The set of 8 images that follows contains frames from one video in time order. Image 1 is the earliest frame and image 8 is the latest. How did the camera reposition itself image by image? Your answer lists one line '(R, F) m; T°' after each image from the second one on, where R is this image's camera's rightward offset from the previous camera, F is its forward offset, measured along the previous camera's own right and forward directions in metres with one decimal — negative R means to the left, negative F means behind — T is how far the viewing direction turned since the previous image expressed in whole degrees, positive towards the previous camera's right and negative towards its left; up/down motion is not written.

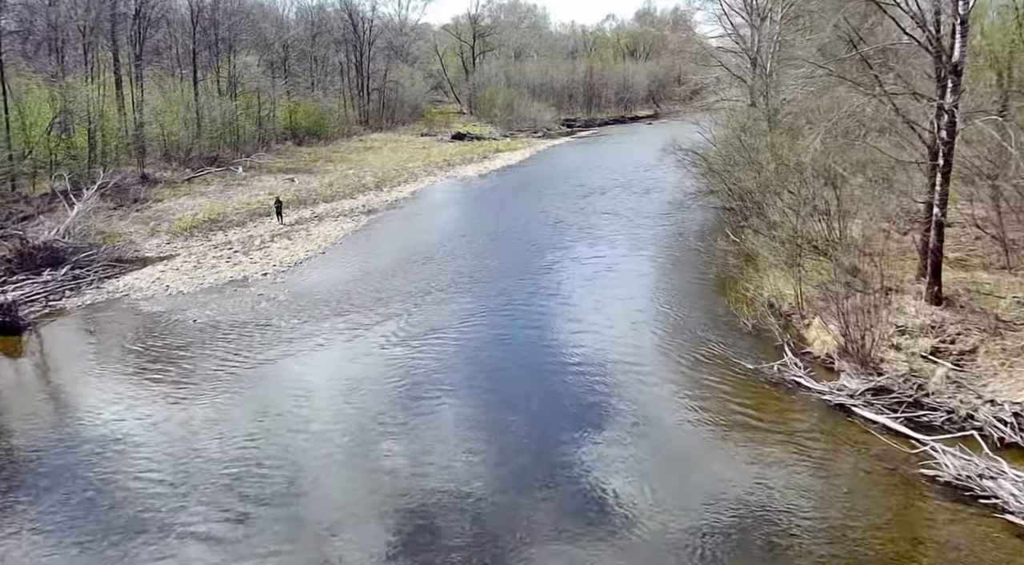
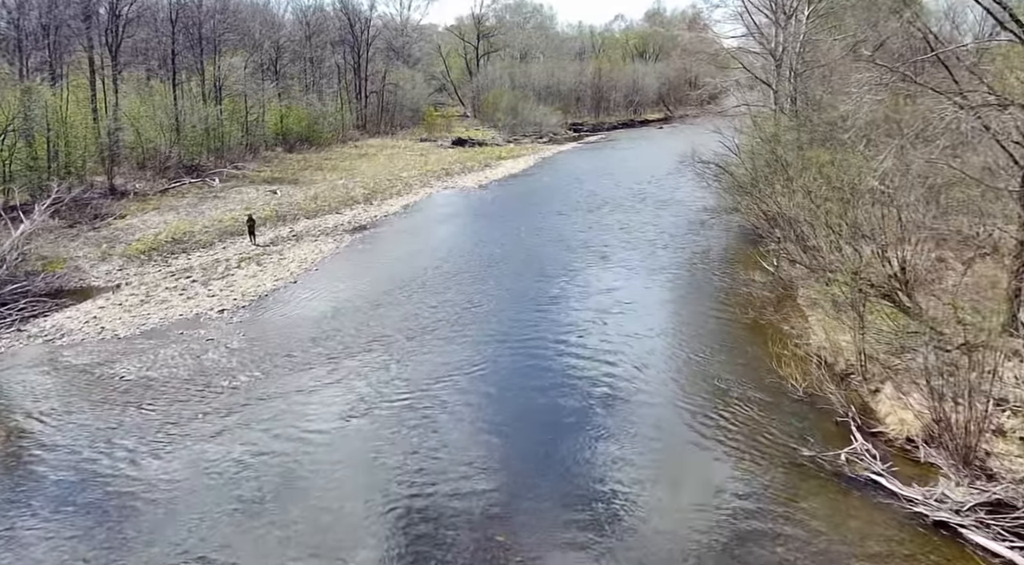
(+0.2, +3.0) m; 0°
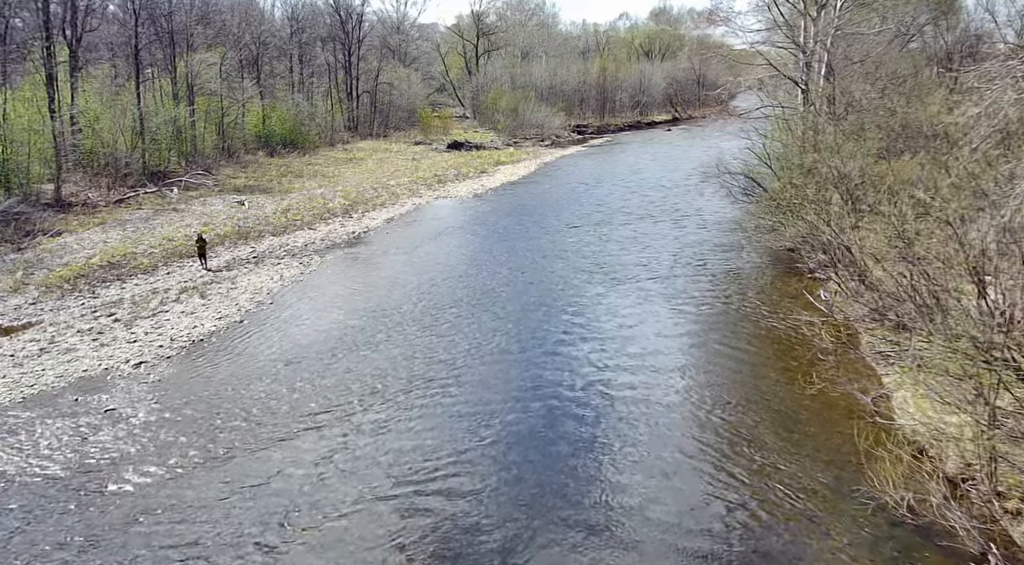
(+0.2, +3.7) m; 0°
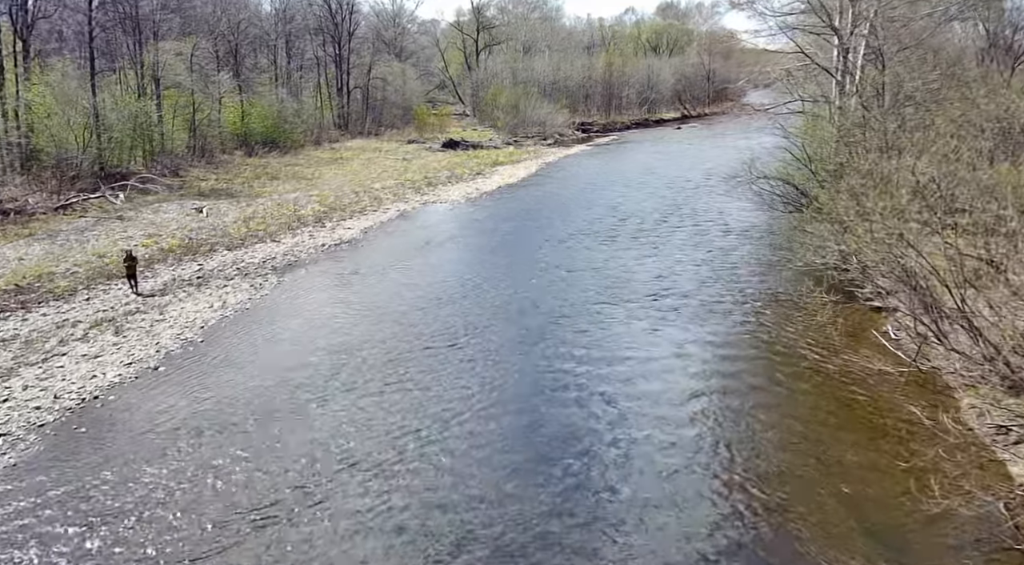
(+0.2, +3.6) m; 0°
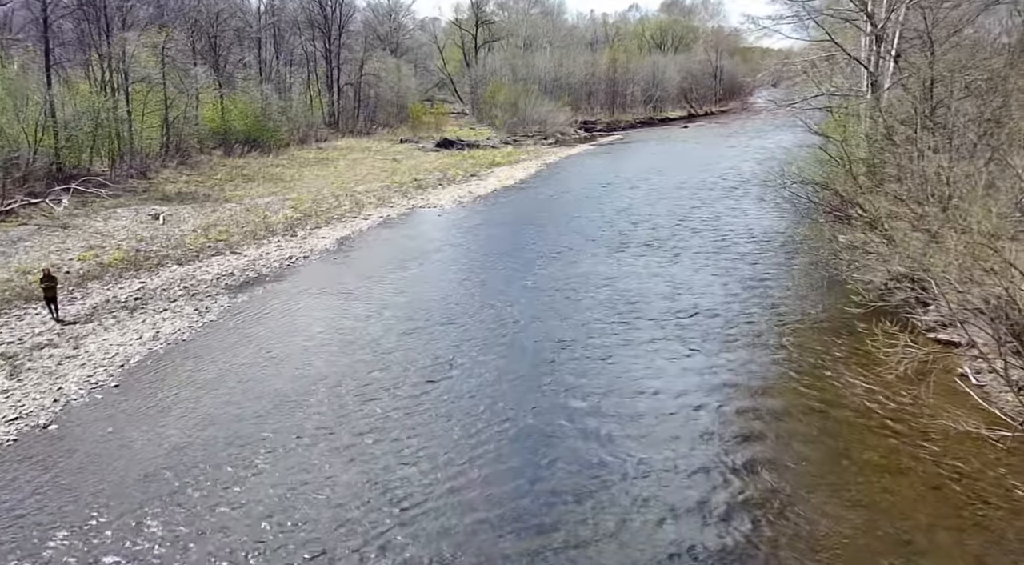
(+0.2, +2.8) m; 0°
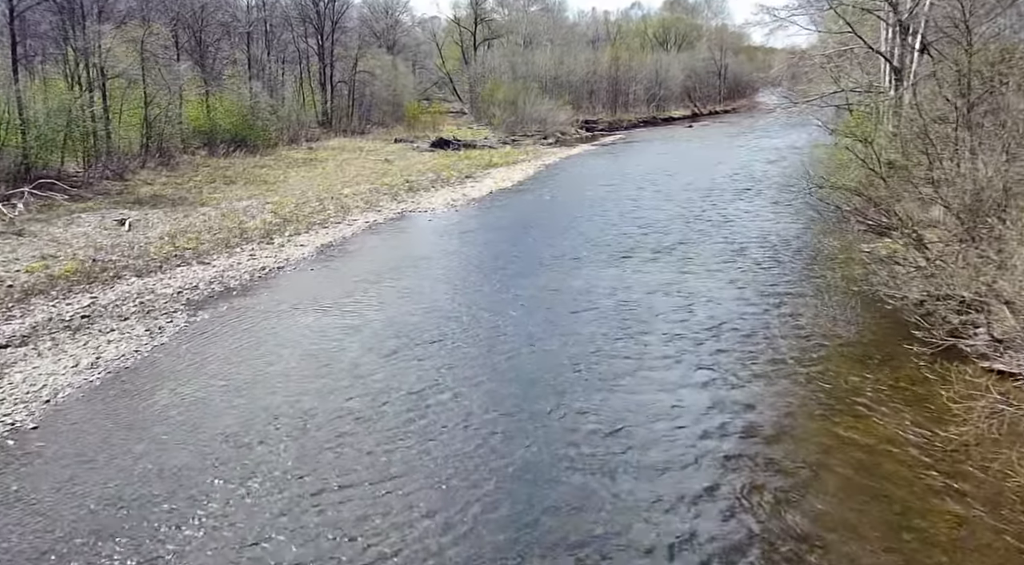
(+0.1, +1.7) m; 0°
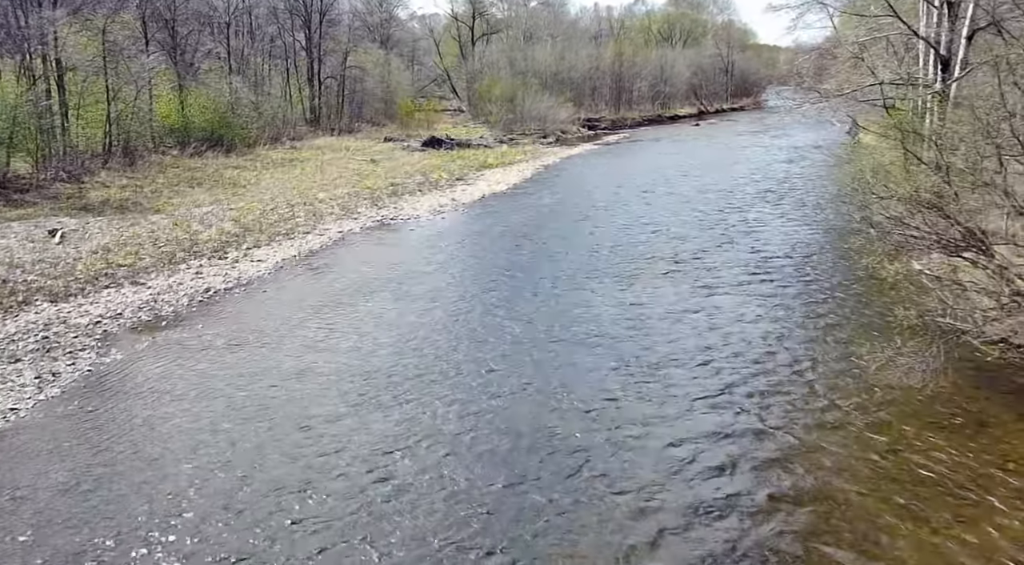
(+0.2, +2.8) m; 0°
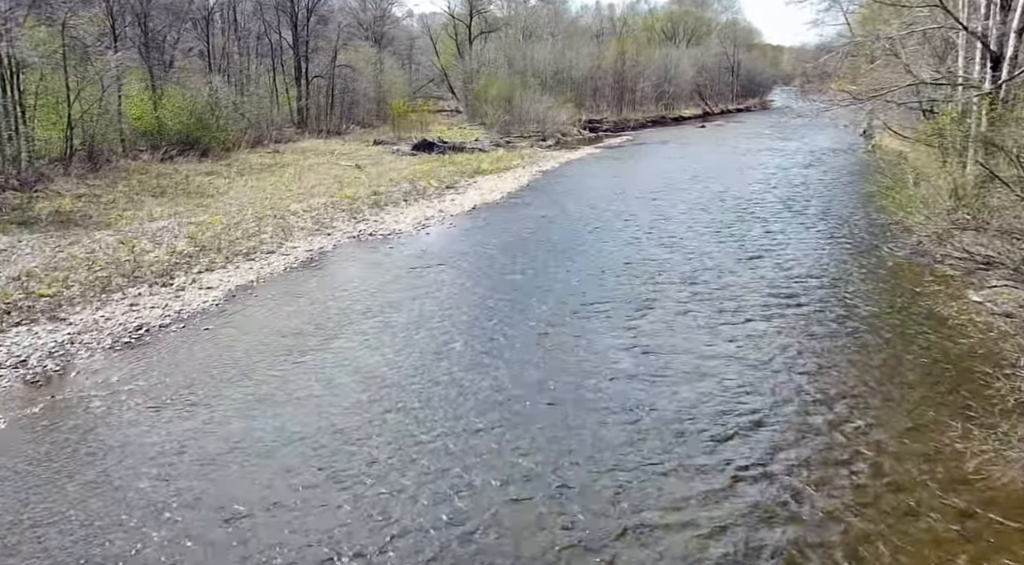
(+0.2, +2.4) m; 0°
